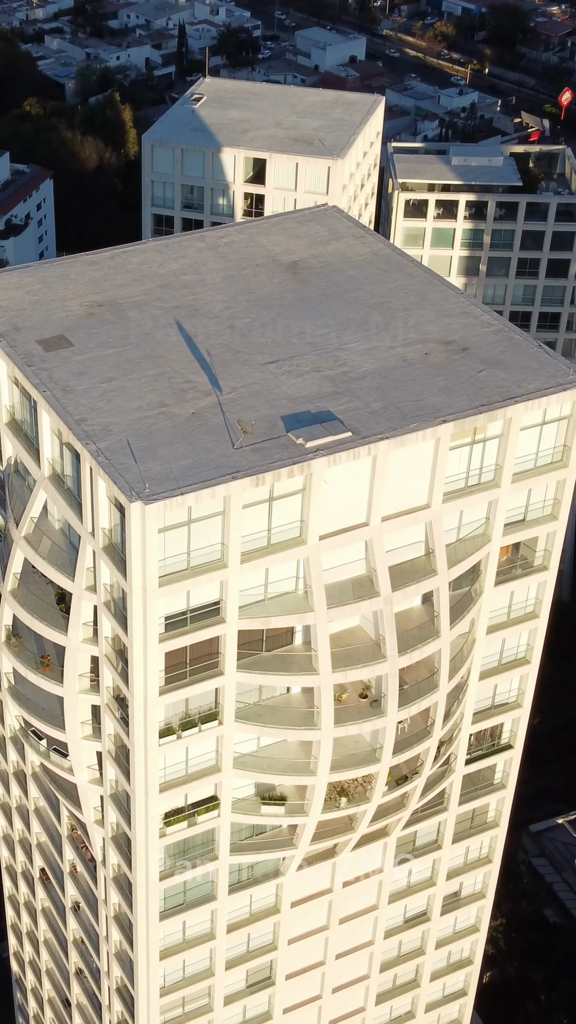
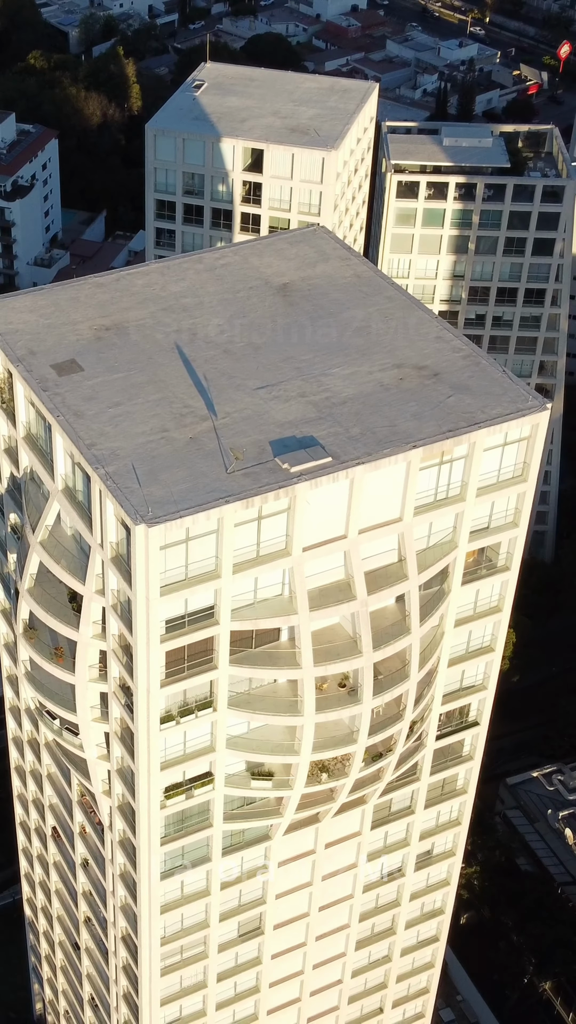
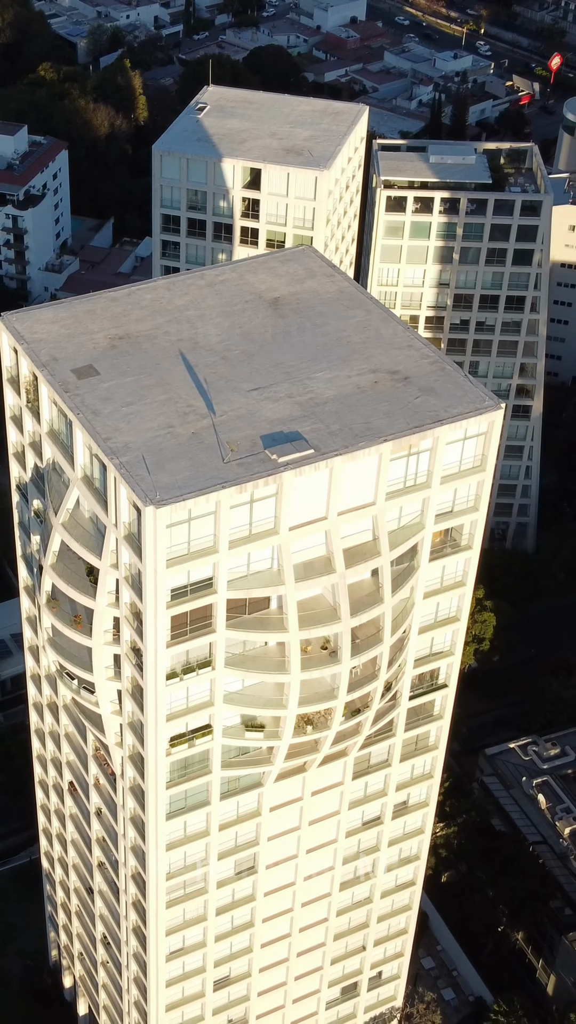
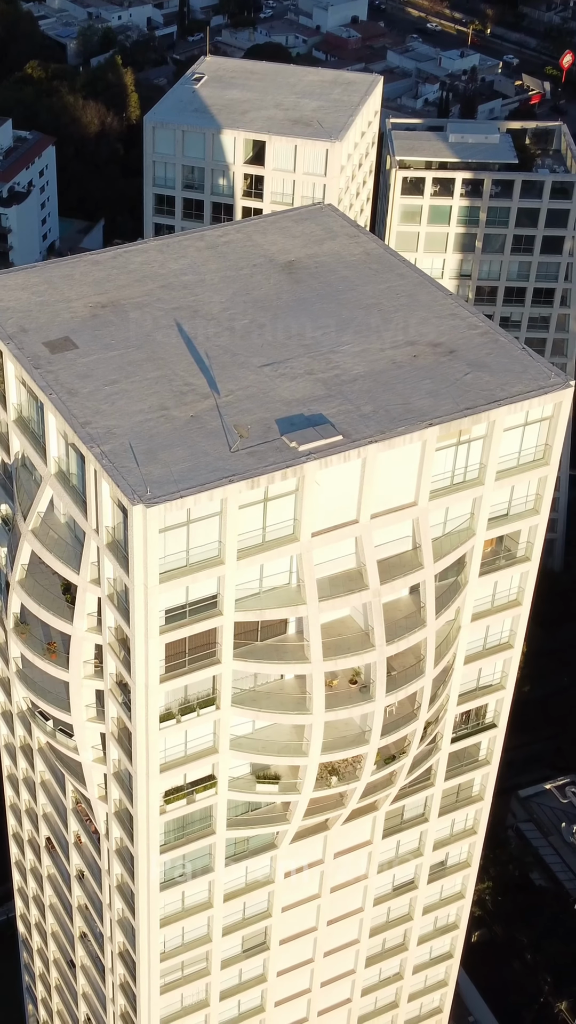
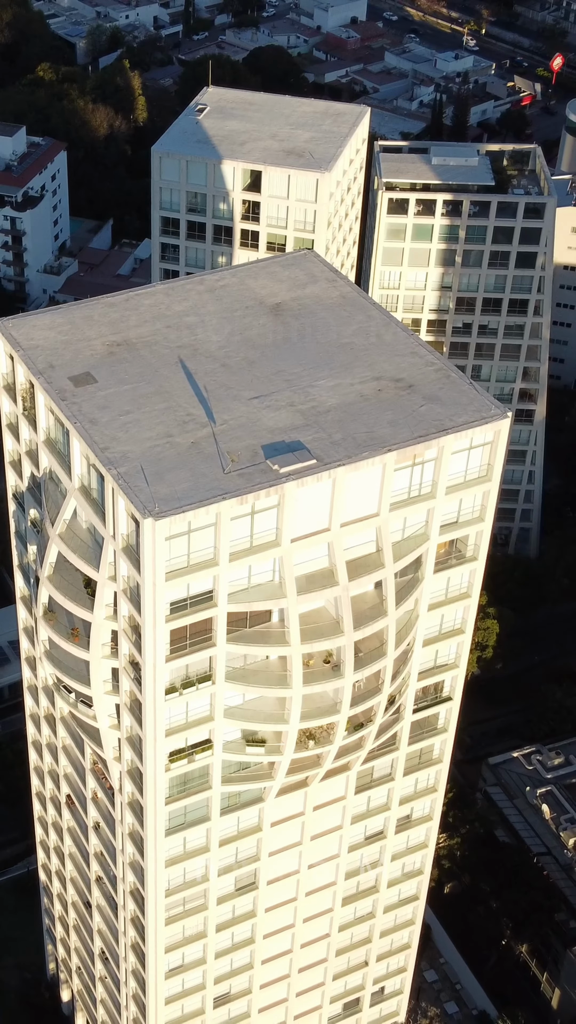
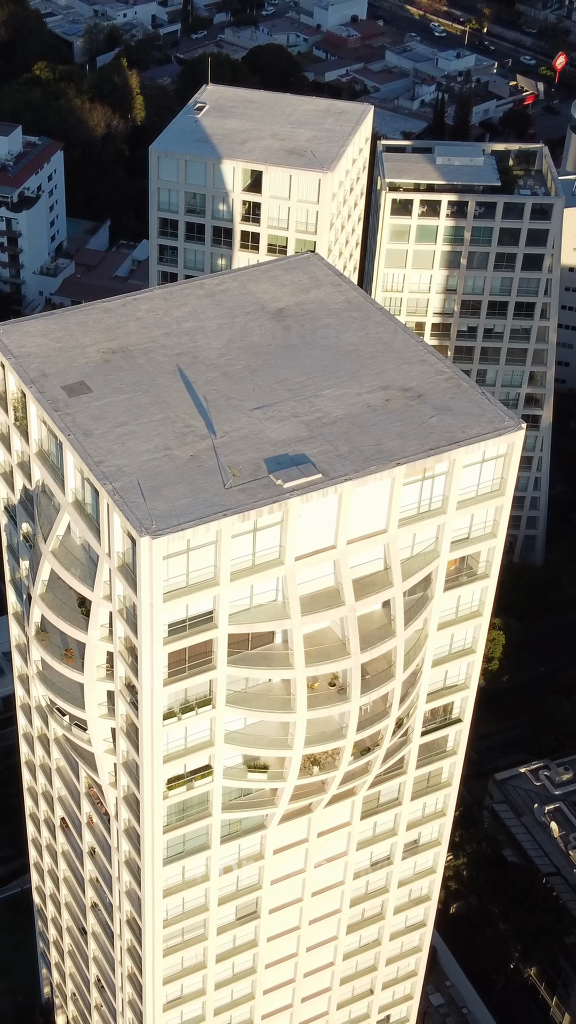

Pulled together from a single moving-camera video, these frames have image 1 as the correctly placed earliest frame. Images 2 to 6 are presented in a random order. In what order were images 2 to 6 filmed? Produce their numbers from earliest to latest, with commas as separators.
4, 2, 6, 5, 3
